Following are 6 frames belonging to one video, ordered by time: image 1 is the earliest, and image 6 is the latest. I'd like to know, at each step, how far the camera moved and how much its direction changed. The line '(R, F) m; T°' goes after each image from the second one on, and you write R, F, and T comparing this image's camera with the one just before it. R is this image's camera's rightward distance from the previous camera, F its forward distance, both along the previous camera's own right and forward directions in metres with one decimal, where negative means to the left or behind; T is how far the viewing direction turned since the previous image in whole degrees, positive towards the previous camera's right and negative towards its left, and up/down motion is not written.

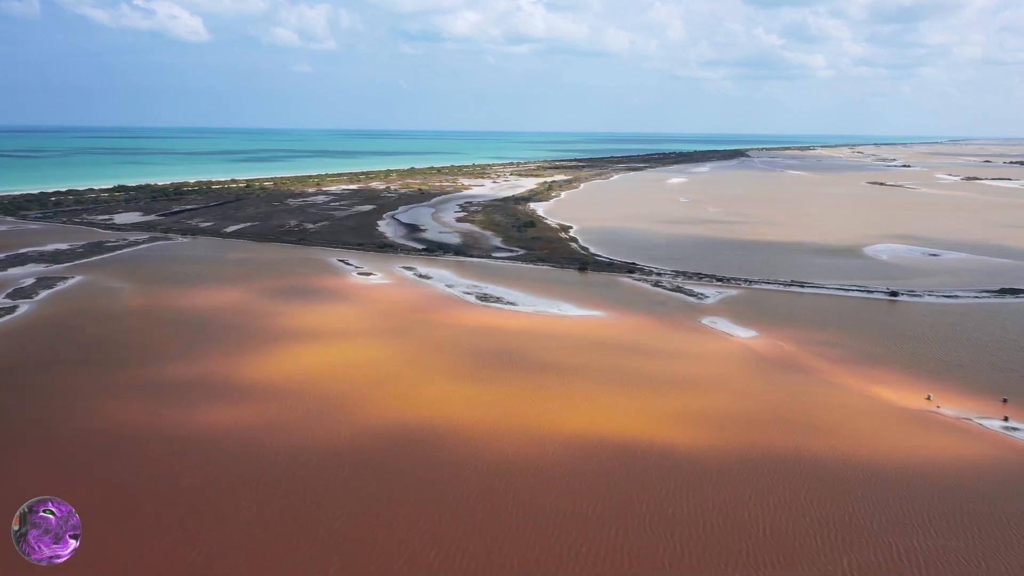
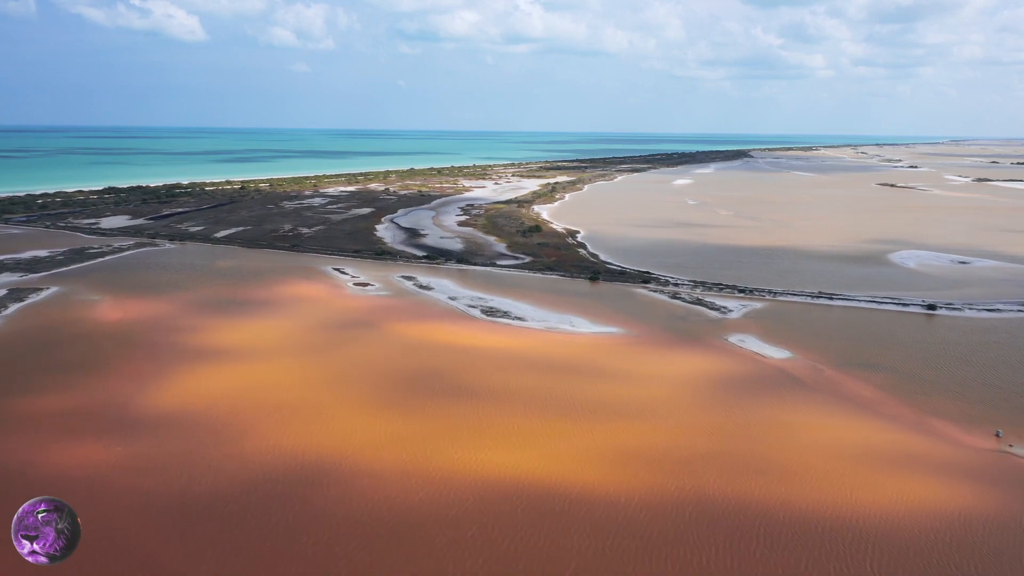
(-0.3, +1.4) m; 0°
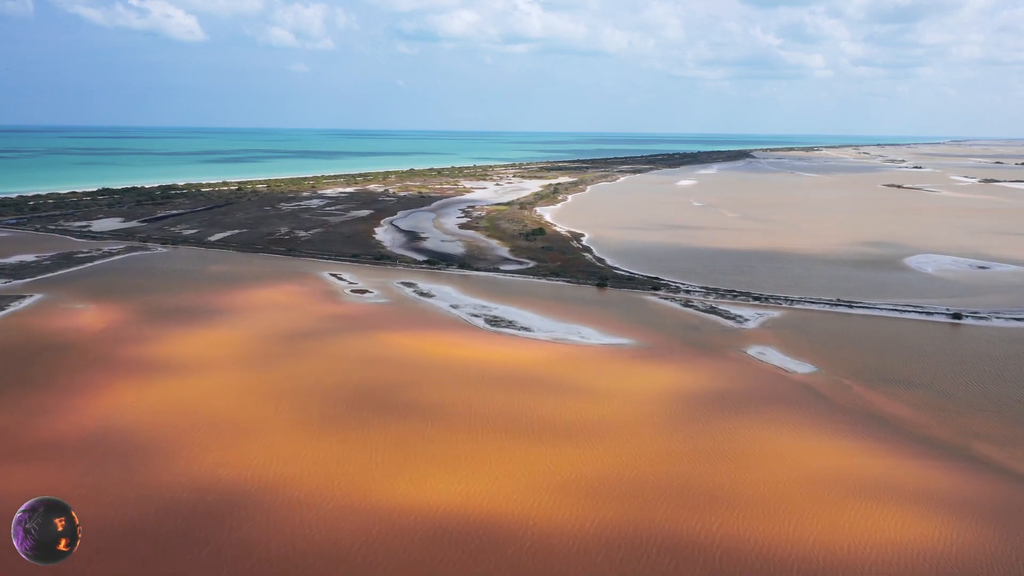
(-0.2, +0.8) m; 0°
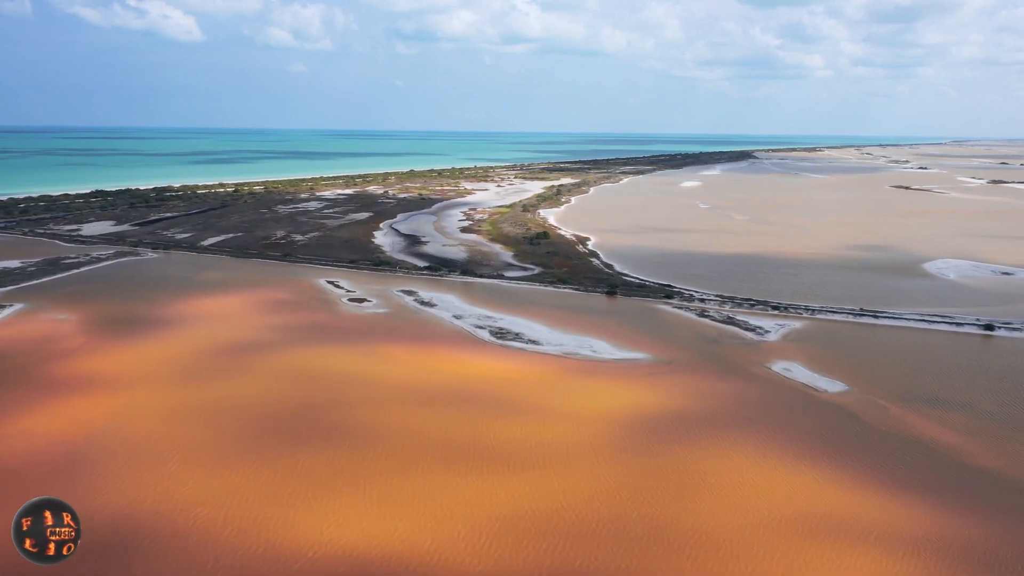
(-0.2, +0.9) m; 0°
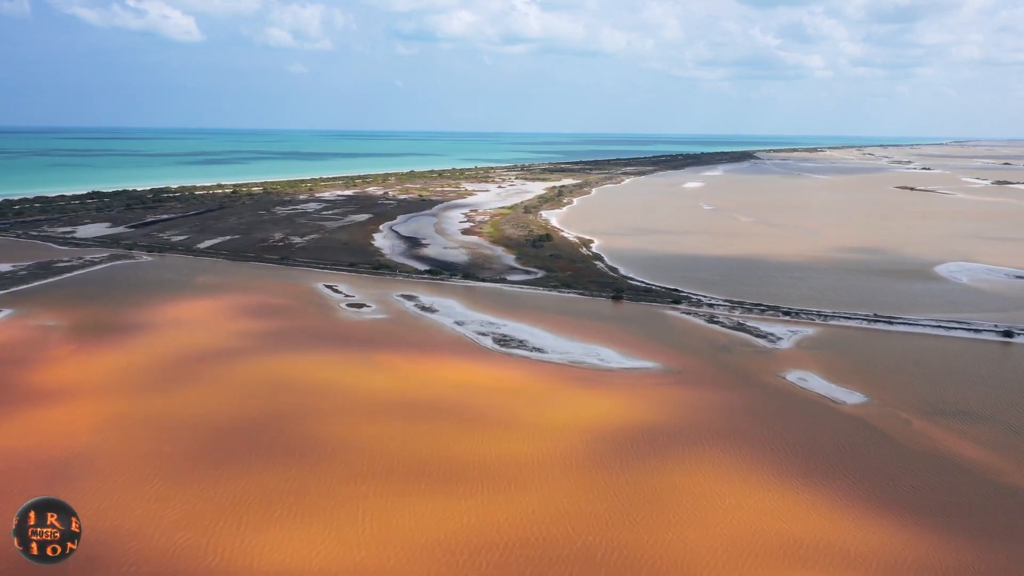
(-0.1, +0.5) m; 0°
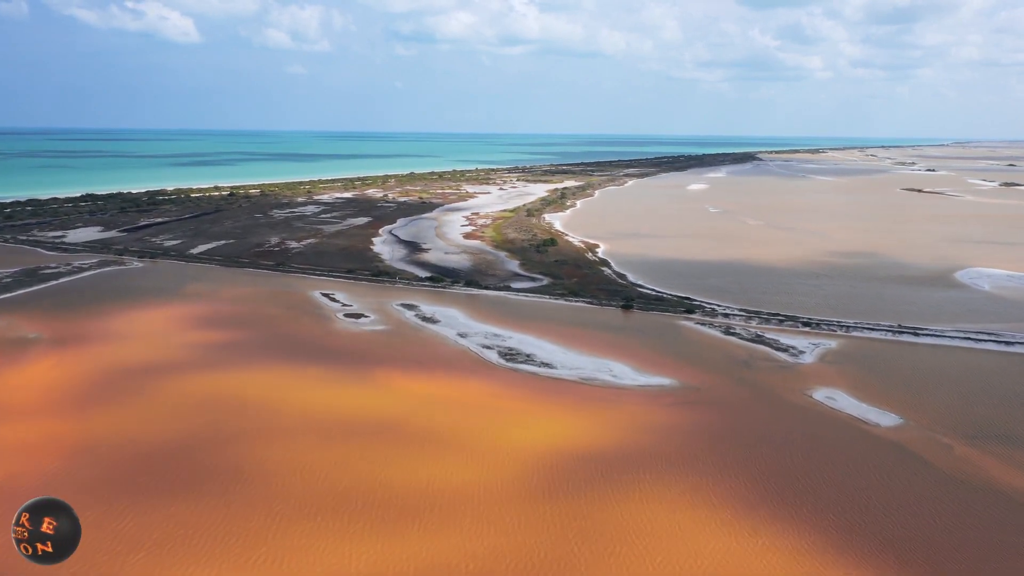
(-0.2, +0.8) m; 0°
